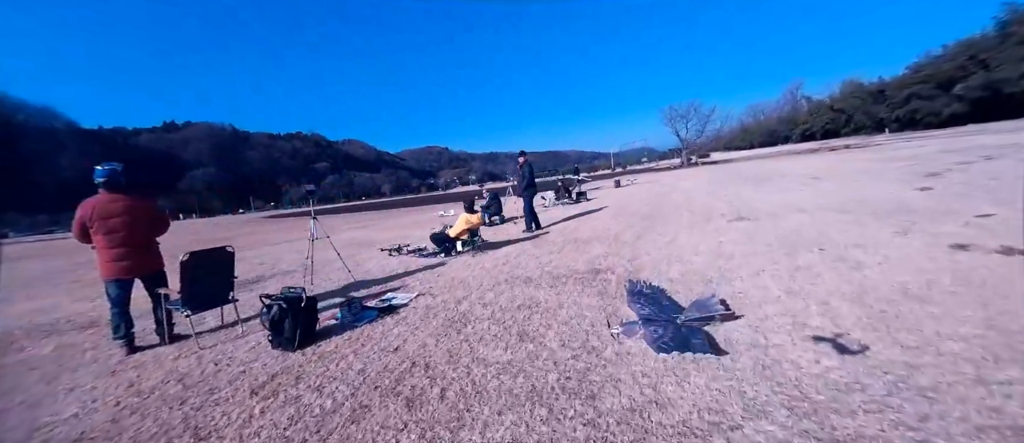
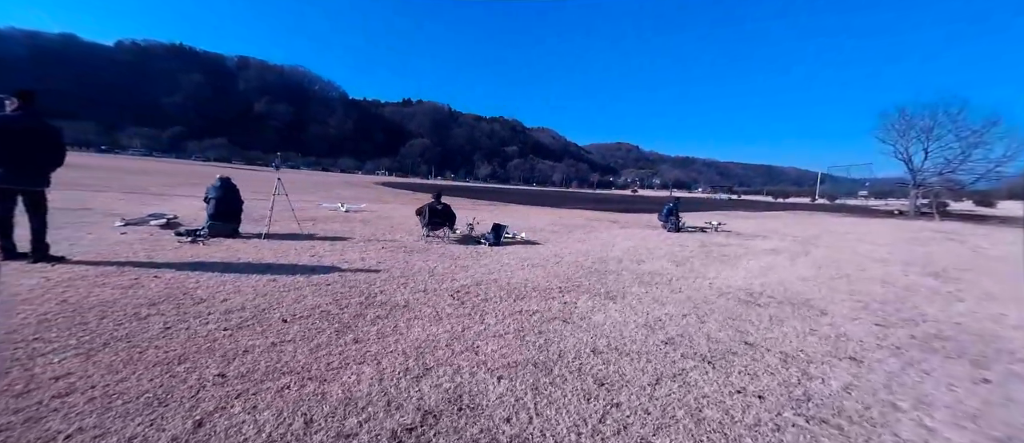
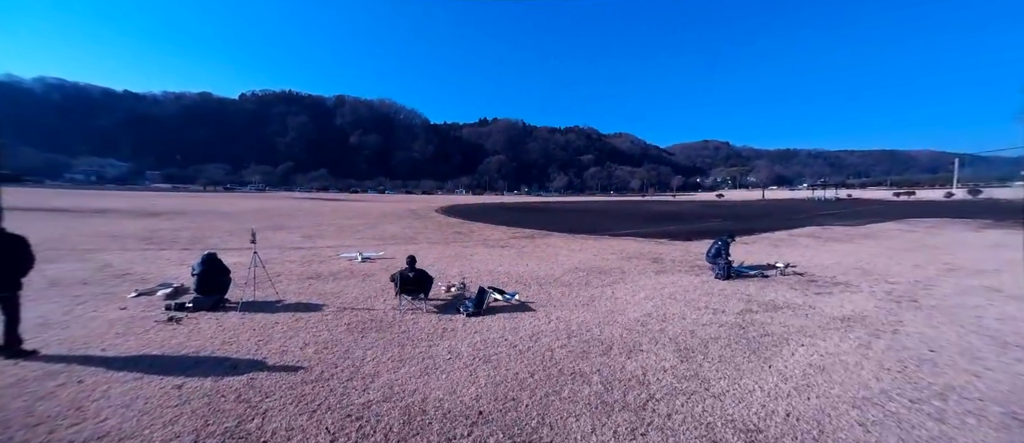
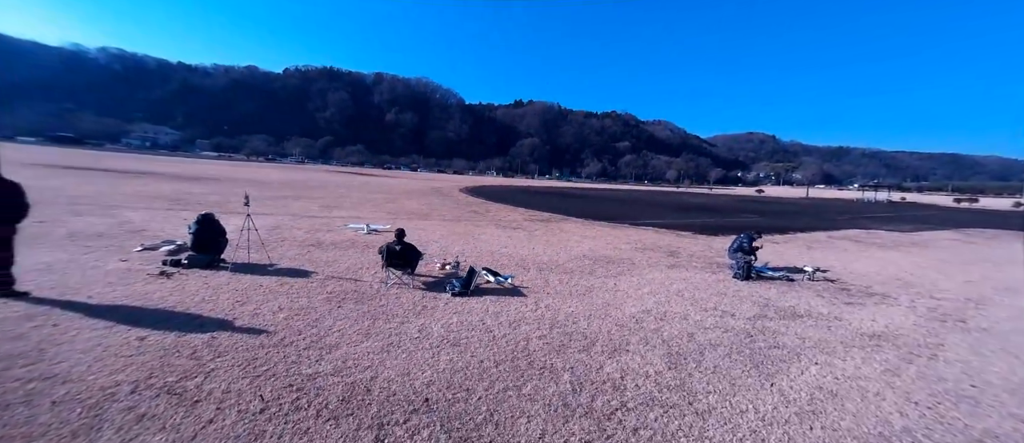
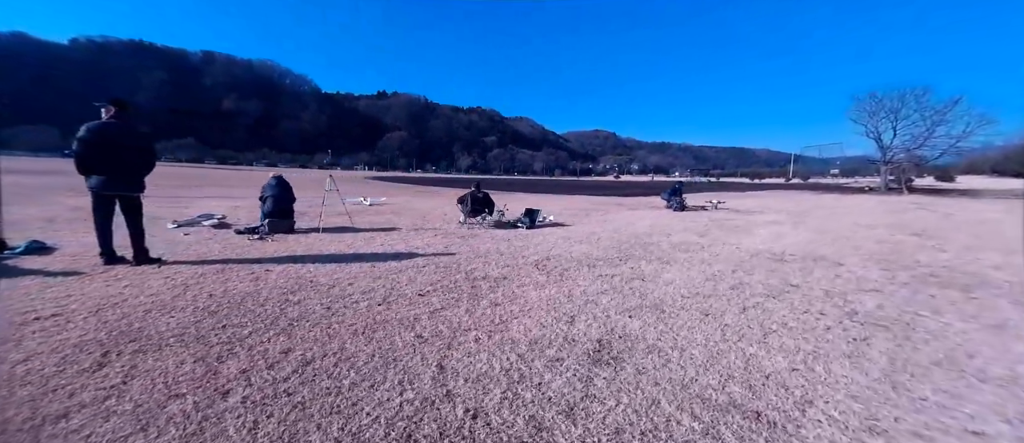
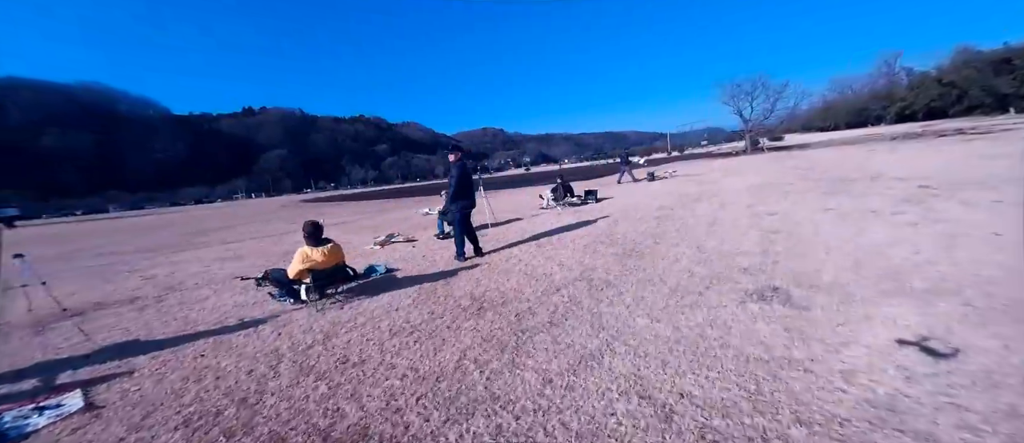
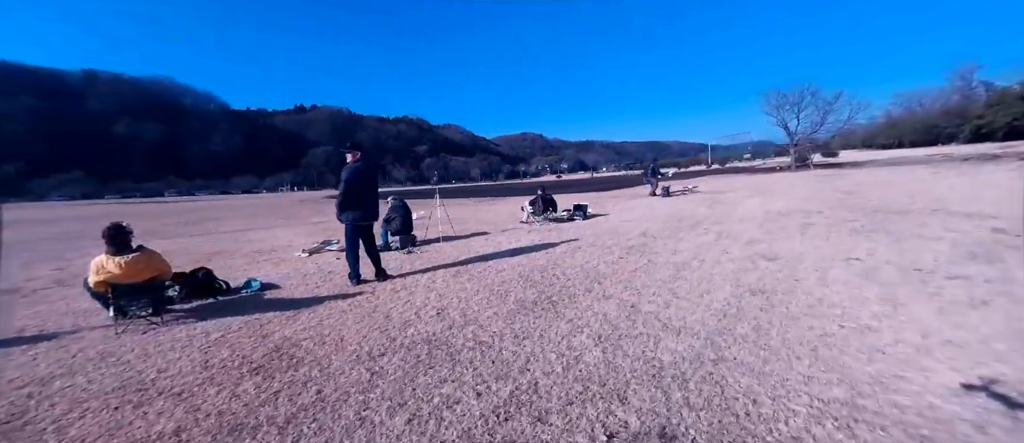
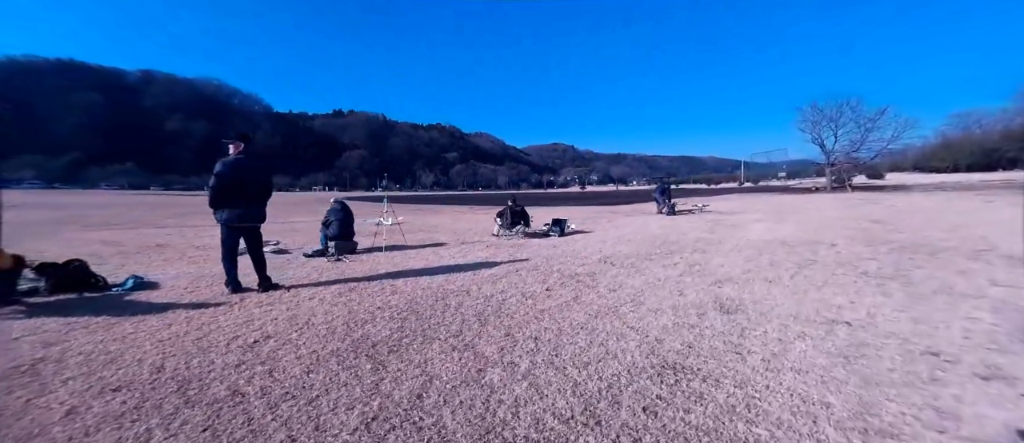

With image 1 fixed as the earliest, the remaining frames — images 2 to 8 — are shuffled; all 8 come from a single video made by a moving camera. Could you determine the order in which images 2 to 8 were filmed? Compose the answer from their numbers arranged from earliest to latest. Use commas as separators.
6, 7, 8, 5, 2, 3, 4
